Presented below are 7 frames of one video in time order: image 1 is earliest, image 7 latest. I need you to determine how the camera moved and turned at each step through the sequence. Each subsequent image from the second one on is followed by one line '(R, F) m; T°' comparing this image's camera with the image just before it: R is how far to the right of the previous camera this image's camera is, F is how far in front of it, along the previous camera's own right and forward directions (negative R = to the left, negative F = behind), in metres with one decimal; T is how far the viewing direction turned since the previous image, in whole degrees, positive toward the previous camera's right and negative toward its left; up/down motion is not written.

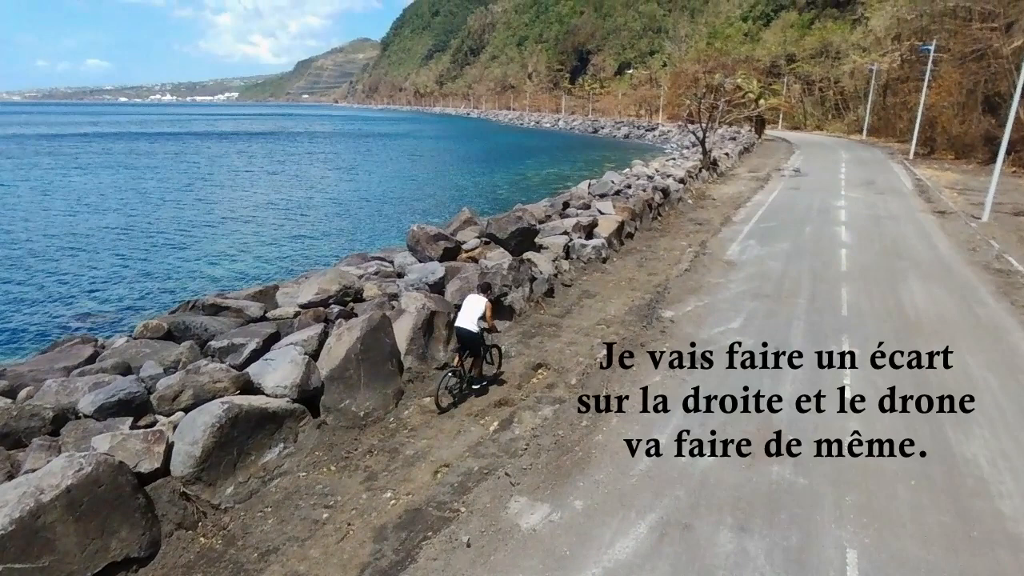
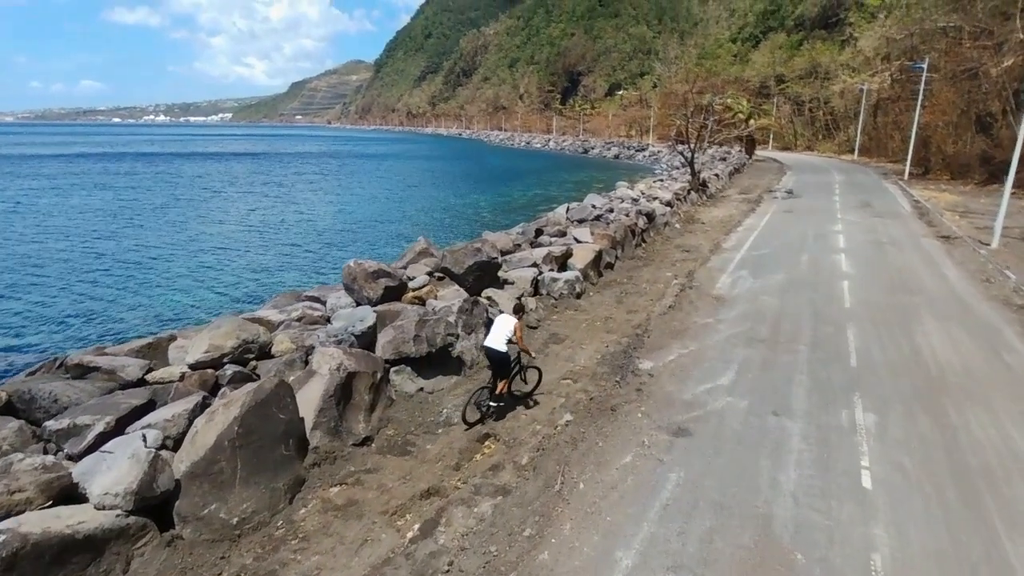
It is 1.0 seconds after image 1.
(+0.7, +1.9) m; +1°
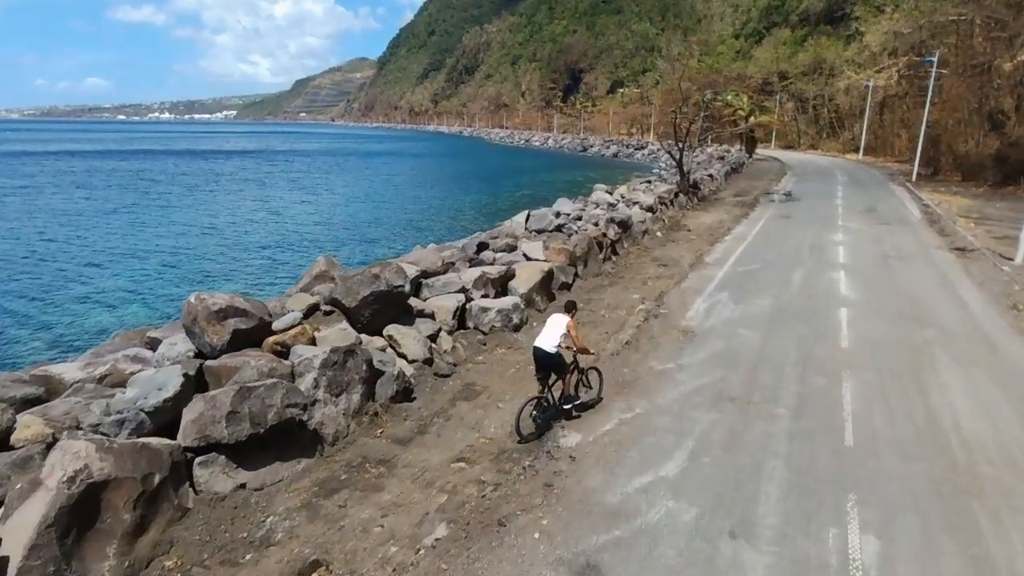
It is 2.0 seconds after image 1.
(+1.6, +2.7) m; 0°
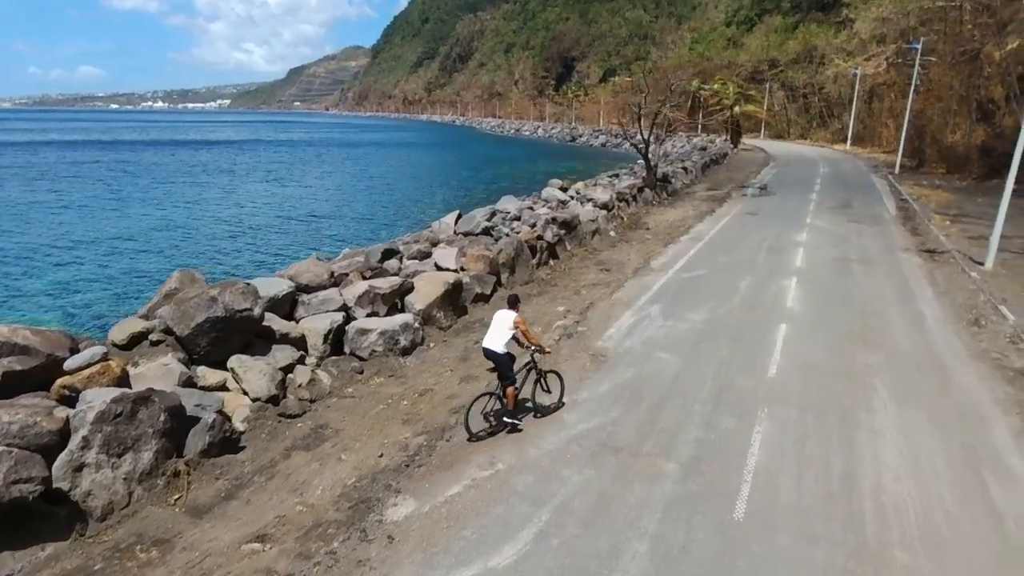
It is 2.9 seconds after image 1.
(+1.8, +1.5) m; 0°
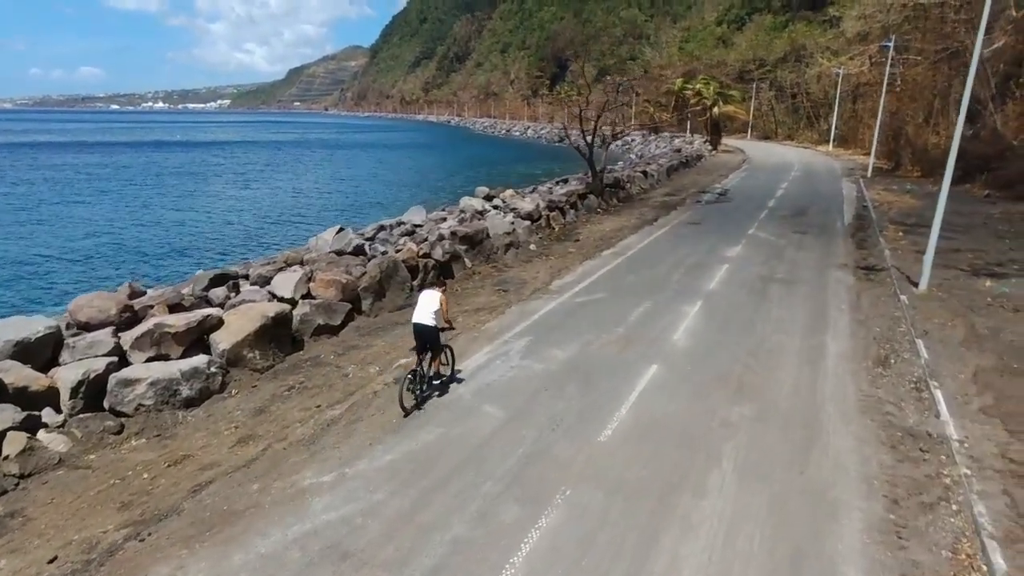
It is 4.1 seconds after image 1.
(+2.8, +1.7) m; 0°
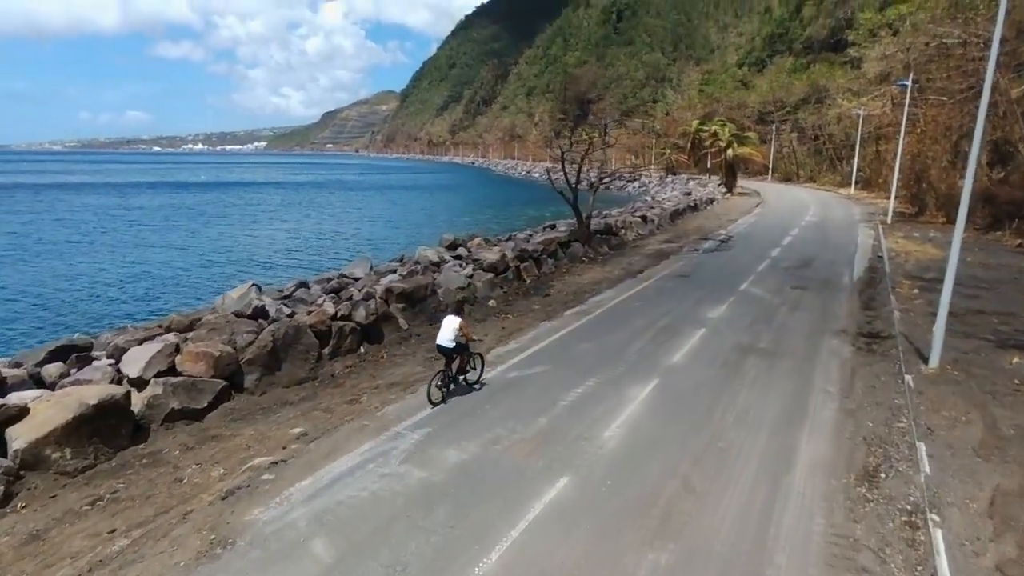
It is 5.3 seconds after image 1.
(+1.9, +2.1) m; -2°
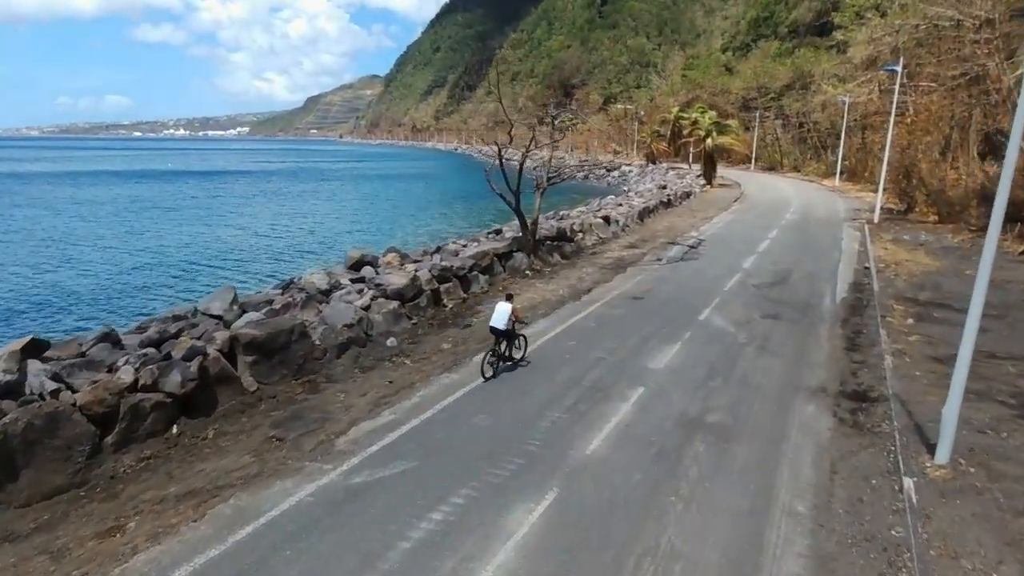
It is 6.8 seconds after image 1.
(+1.9, +3.4) m; +1°
